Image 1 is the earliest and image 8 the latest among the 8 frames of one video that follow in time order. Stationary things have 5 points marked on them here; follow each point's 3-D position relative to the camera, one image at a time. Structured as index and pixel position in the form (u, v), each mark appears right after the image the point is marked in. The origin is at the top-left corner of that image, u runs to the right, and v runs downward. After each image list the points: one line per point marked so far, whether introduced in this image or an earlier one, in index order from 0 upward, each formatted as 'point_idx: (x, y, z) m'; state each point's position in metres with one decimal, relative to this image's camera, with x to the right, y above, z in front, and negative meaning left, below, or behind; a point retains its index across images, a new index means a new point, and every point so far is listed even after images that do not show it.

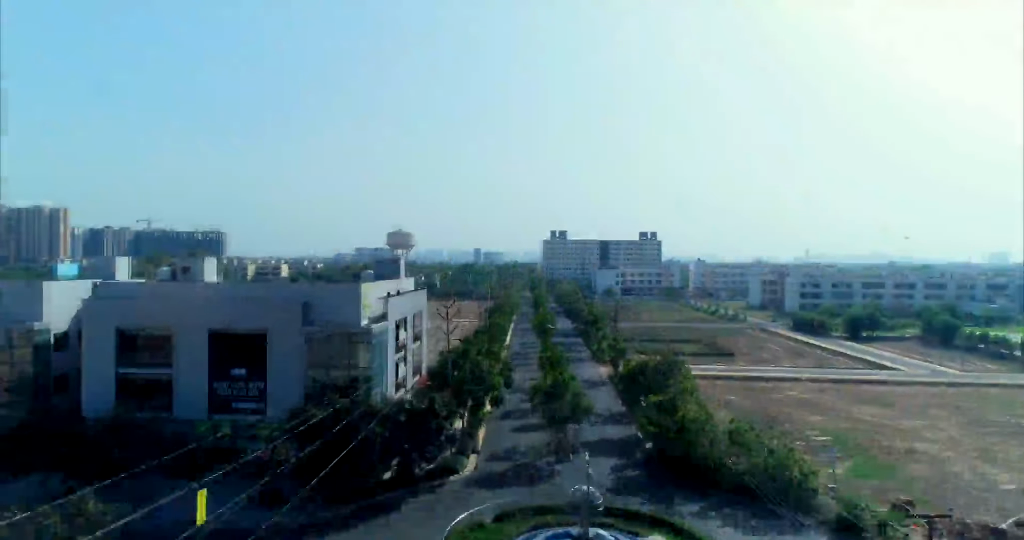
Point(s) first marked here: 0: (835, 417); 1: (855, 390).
0: (+3.1, -1.4, +9.1) m
1: (+4.1, -1.4, +11.2) m
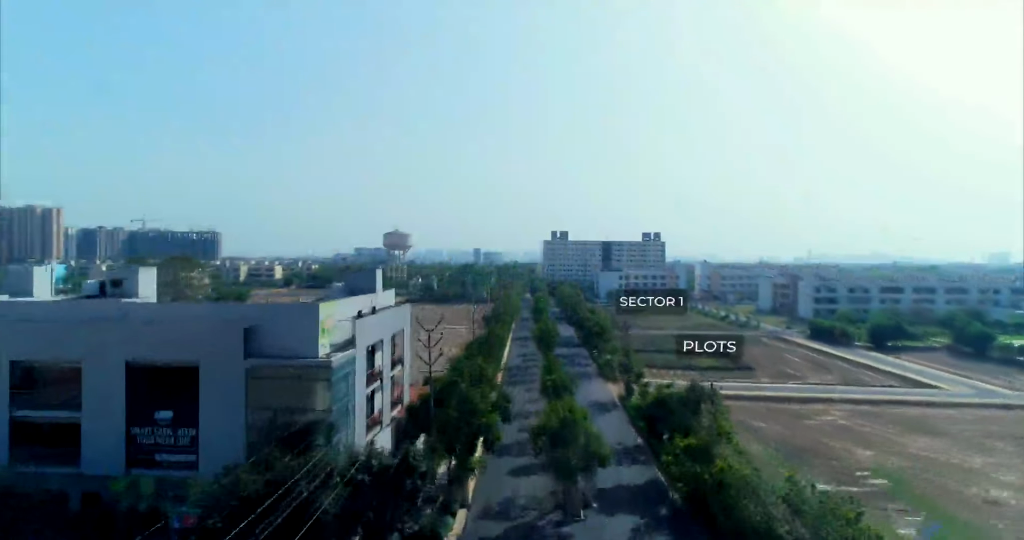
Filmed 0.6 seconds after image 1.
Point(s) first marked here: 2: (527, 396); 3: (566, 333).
0: (+3.1, -1.5, +7.9) m
1: (+4.1, -1.5, +10.0) m
2: (+0.2, -1.4, +10.5) m
3: (+1.0, -1.2, +17.3) m
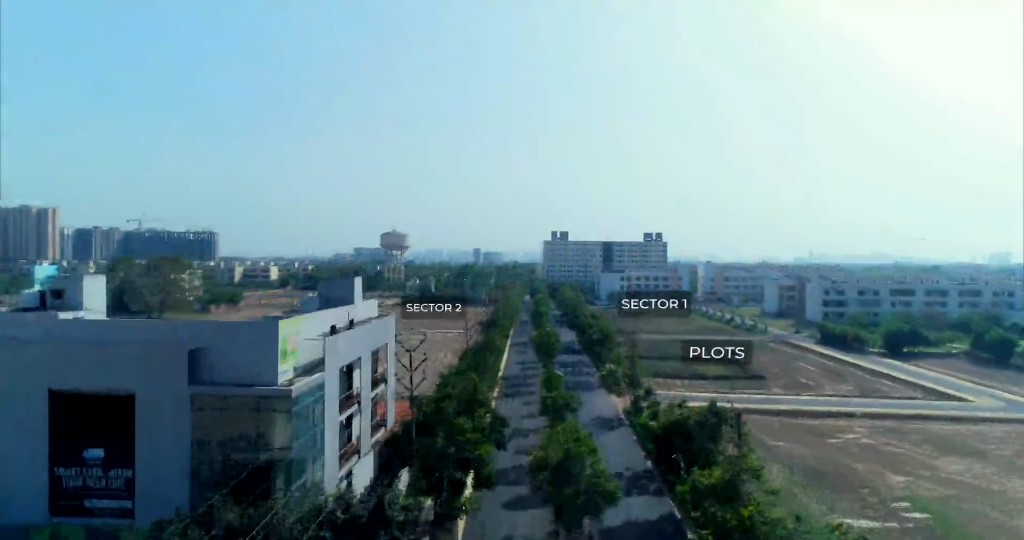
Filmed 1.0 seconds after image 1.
0: (+3.1, -1.6, +7.1) m
1: (+4.1, -1.6, +9.3) m
2: (+0.1, -1.5, +9.7) m
3: (+1.0, -1.2, +16.6) m
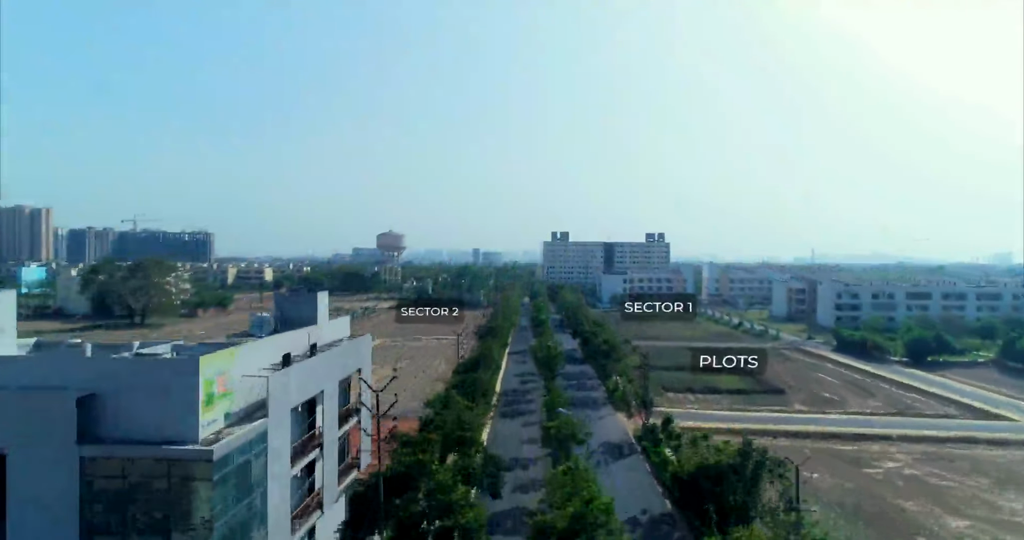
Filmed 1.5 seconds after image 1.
0: (+3.1, -1.6, +6.1) m
1: (+4.1, -1.6, +8.3) m
2: (+0.1, -1.5, +8.8) m
3: (+1.0, -1.3, +15.6) m
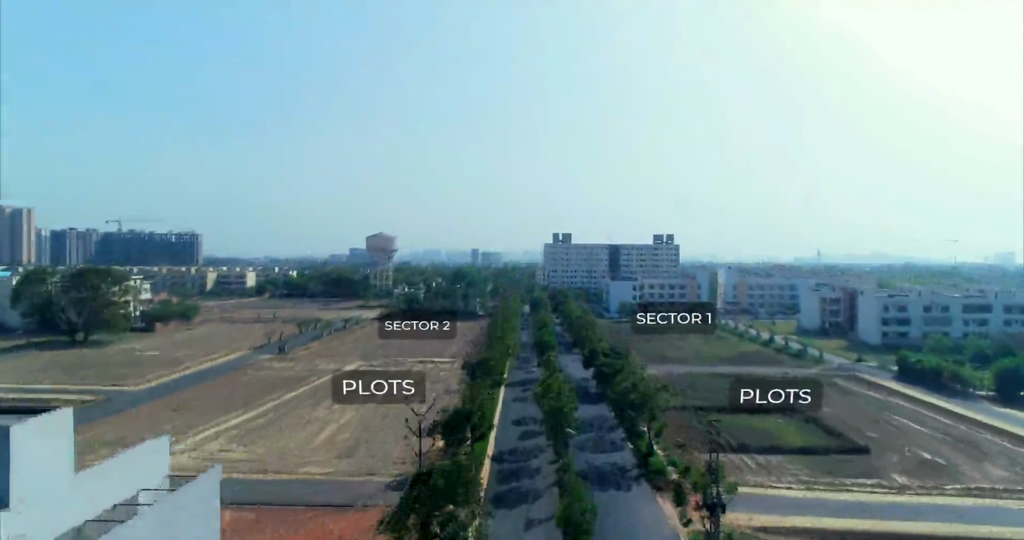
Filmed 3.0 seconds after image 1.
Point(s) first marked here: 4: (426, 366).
0: (+3.0, -1.8, +3.3) m
1: (+4.0, -1.8, +5.4) m
2: (+0.1, -1.7, +5.9) m
3: (+0.9, -1.5, +12.7) m
4: (-1.4, -1.6, +15.4) m
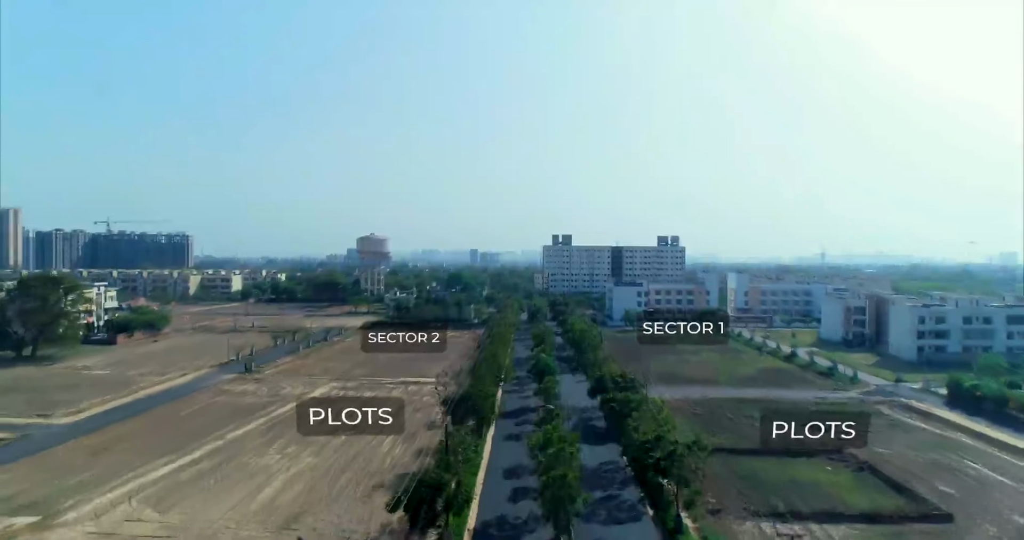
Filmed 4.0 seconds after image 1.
0: (+2.9, -2.0, +1.4) m
1: (+3.9, -2.0, +3.5) m
2: (0.0, -1.9, +4.0) m
3: (+0.8, -1.6, +10.8) m
4: (-1.5, -1.7, +13.5) m
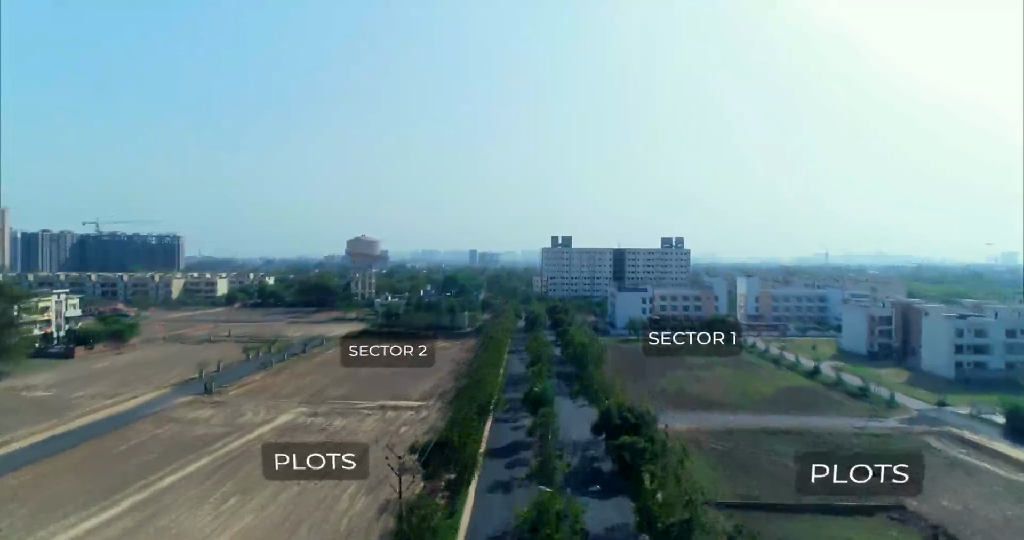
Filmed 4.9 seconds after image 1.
0: (+2.8, -2.1, -0.3) m
1: (+3.8, -2.1, +1.8) m
2: (-0.1, -2.0, +2.3) m
3: (+0.7, -1.8, +9.1) m
4: (-1.6, -1.9, +11.8) m
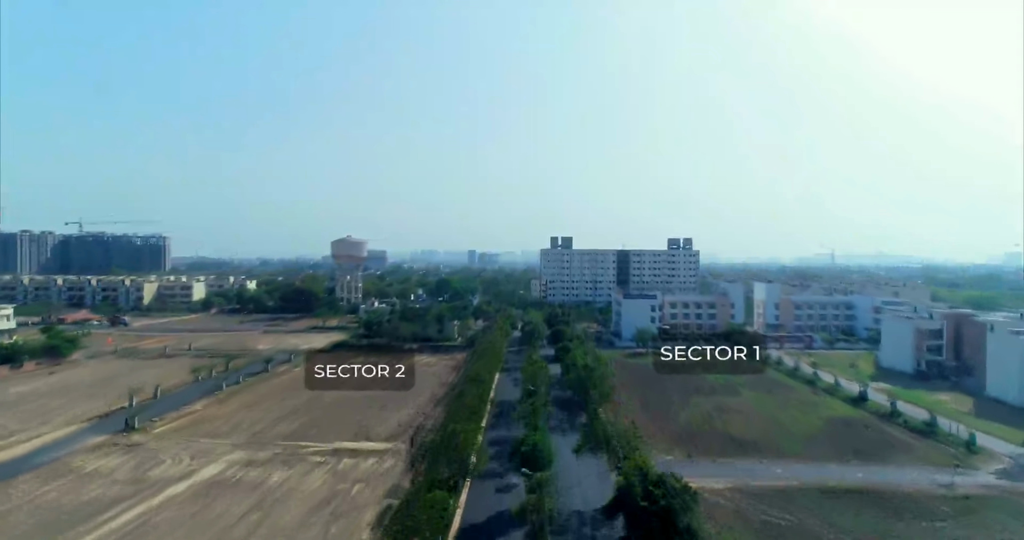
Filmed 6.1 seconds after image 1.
0: (+2.7, -2.2, -2.8) m
1: (+3.7, -2.2, -0.7) m
2: (-0.2, -2.1, -0.2) m
3: (+0.6, -1.9, +6.6) m
4: (-1.8, -2.0, +9.3) m
